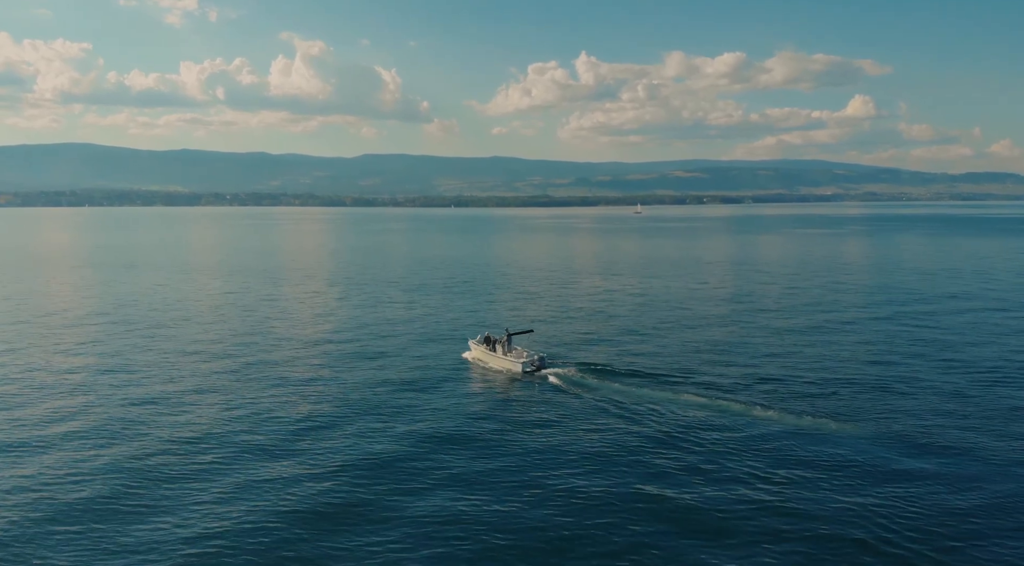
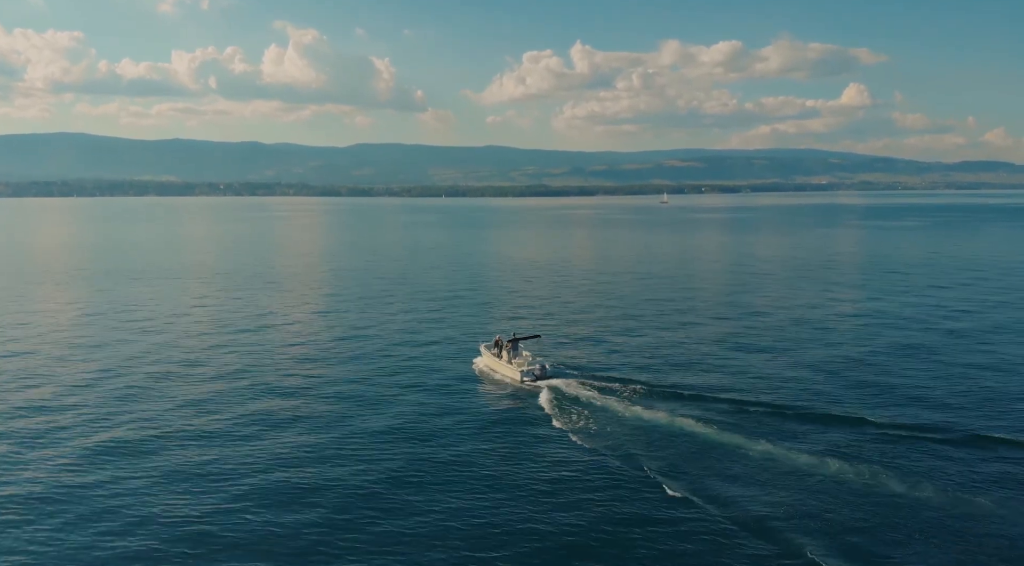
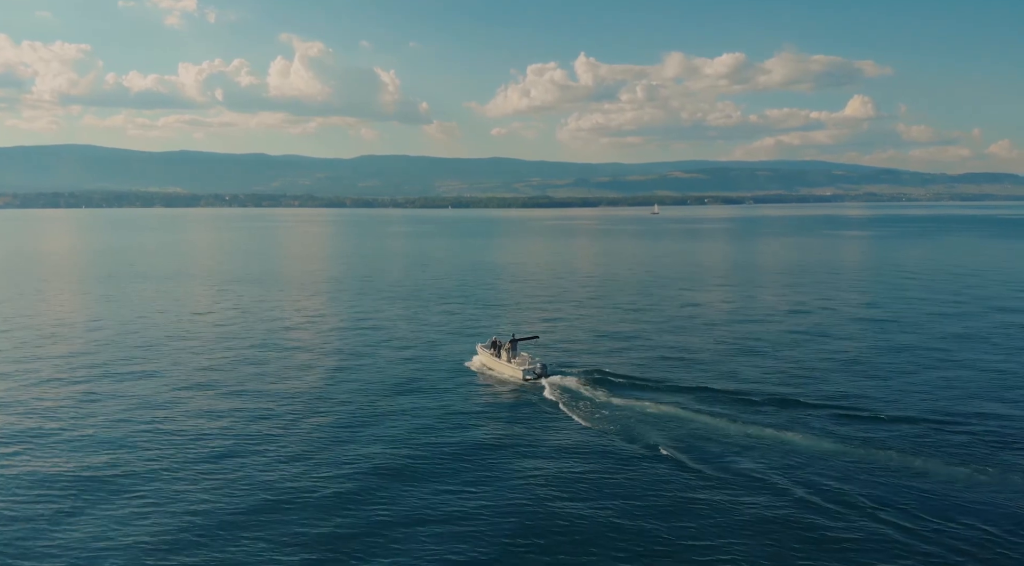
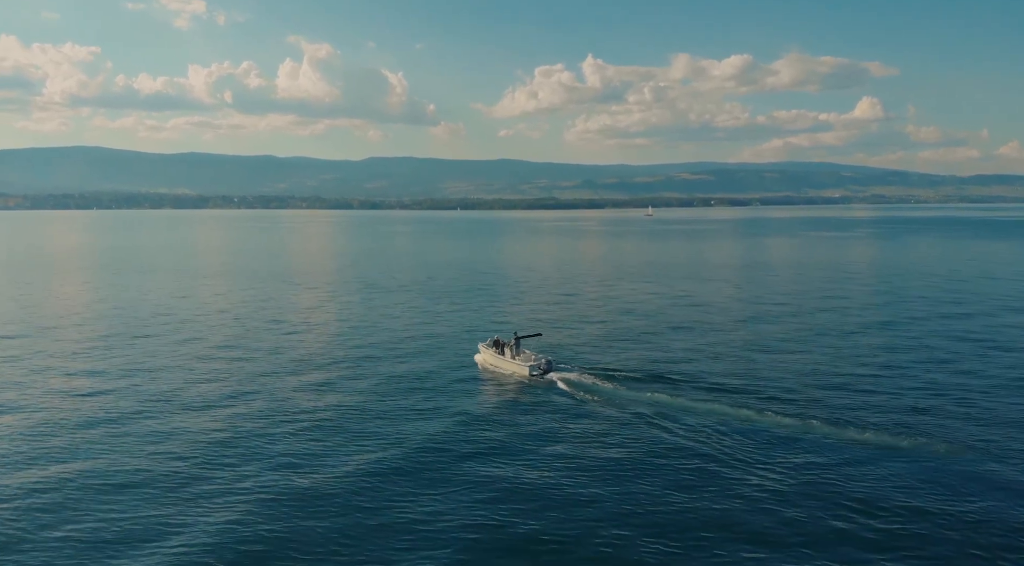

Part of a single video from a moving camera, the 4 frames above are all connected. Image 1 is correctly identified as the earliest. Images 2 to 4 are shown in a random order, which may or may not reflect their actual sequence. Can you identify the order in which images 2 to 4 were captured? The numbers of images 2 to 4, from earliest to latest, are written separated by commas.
4, 3, 2
